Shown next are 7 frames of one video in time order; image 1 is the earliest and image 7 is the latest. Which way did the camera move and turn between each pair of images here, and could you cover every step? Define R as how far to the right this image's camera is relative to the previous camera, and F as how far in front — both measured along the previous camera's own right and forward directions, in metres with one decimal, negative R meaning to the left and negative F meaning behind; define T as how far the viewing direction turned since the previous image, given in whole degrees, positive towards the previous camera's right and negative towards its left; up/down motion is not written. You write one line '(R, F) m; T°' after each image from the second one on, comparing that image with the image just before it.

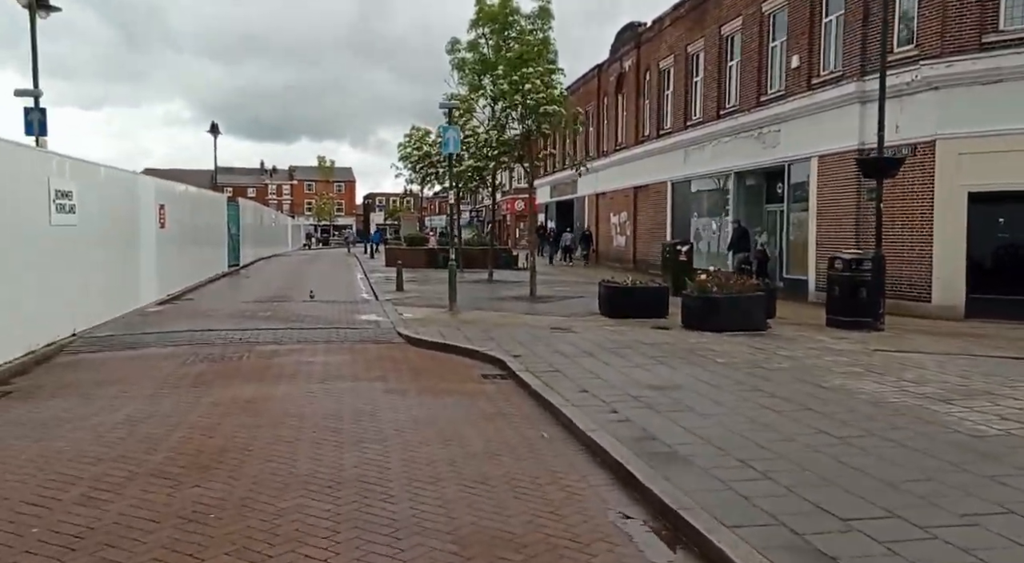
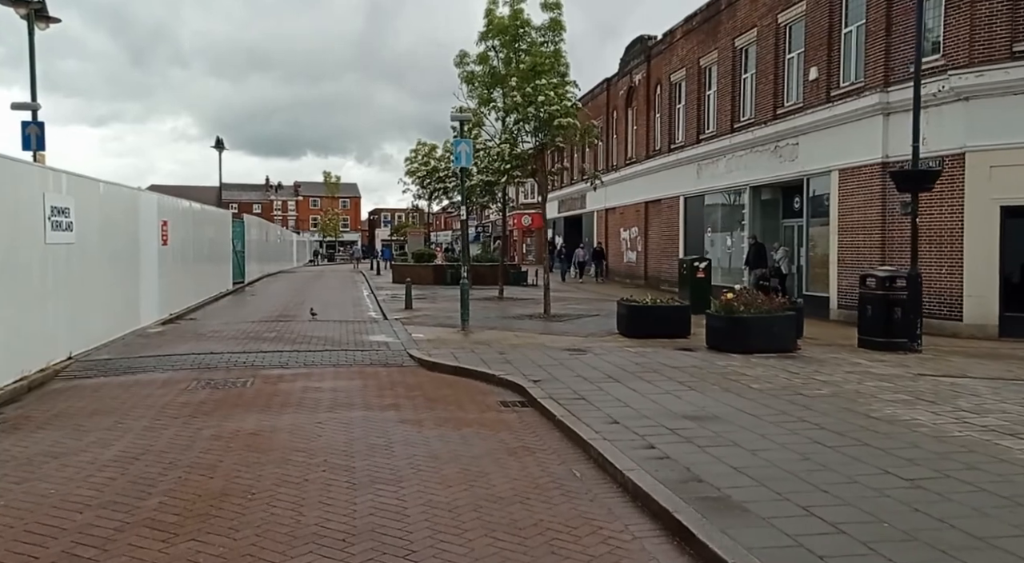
(-0.2, +0.6) m; 0°
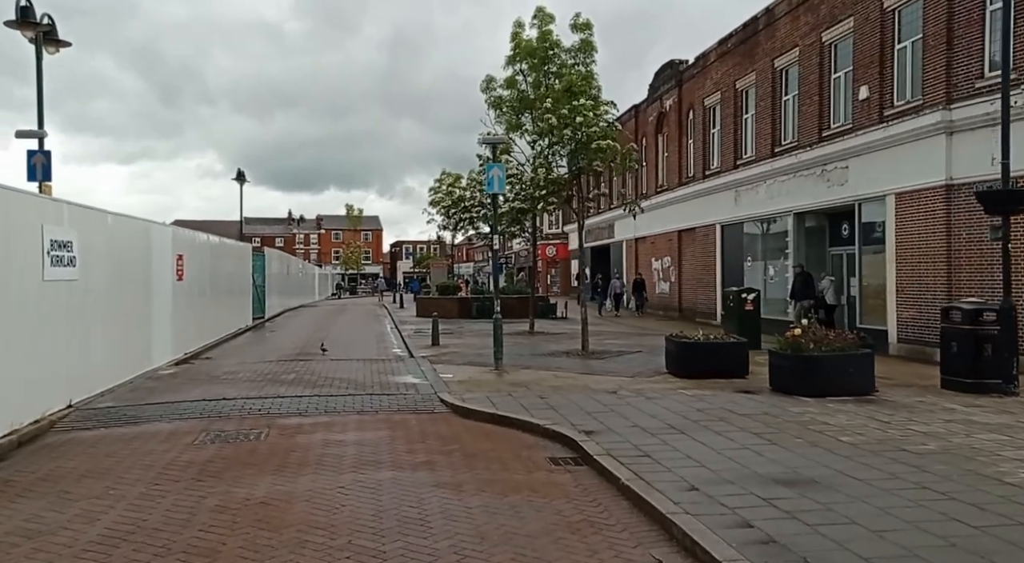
(-0.3, +1.1) m; -2°
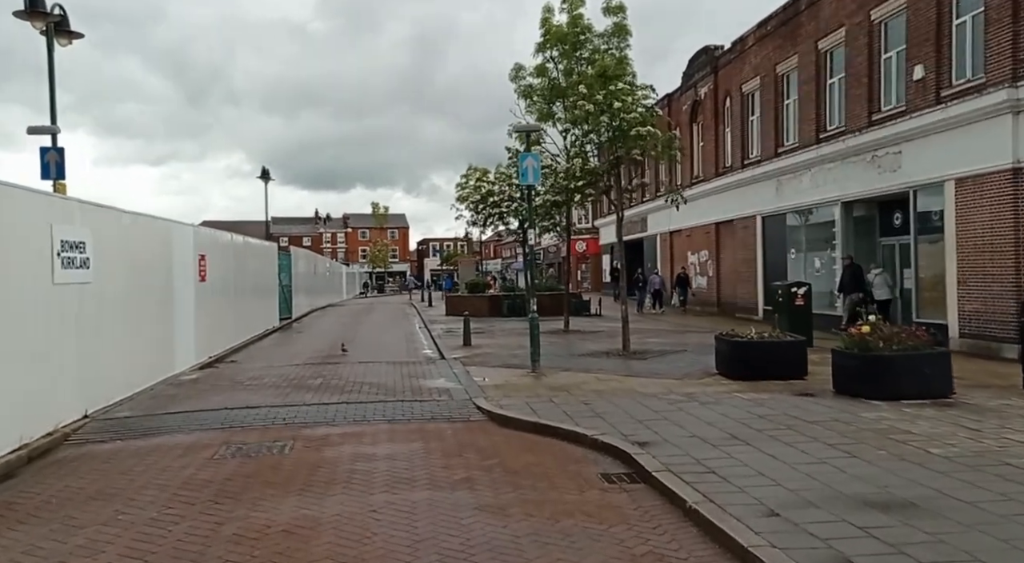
(-0.2, +0.8) m; -2°
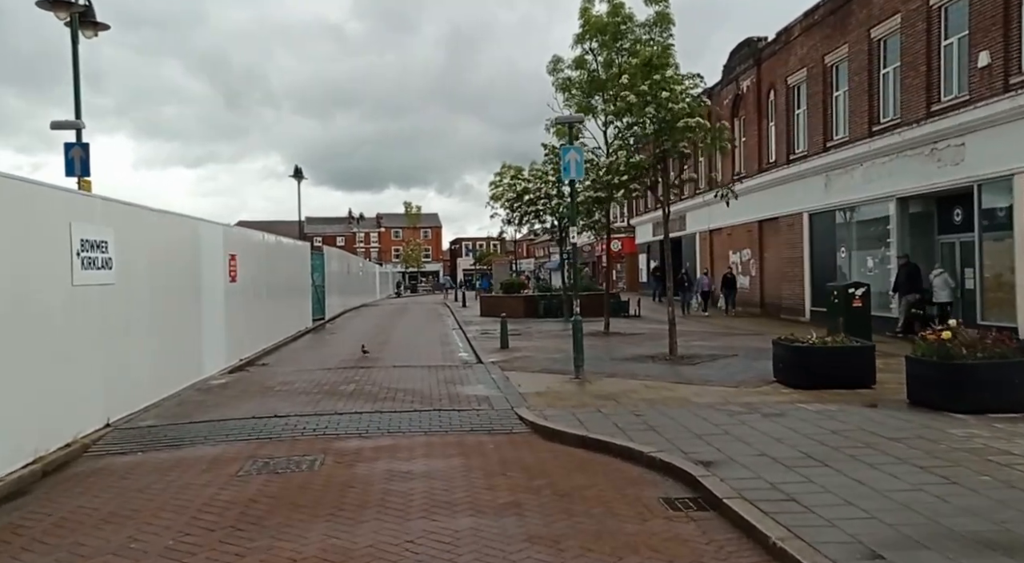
(-0.2, +0.7) m; -2°
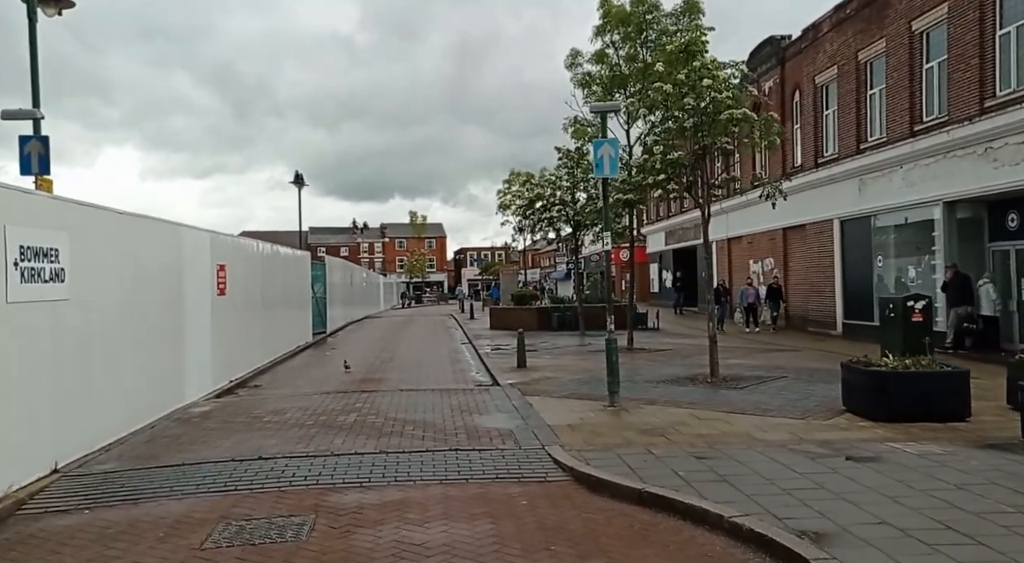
(-0.3, +1.6) m; 0°
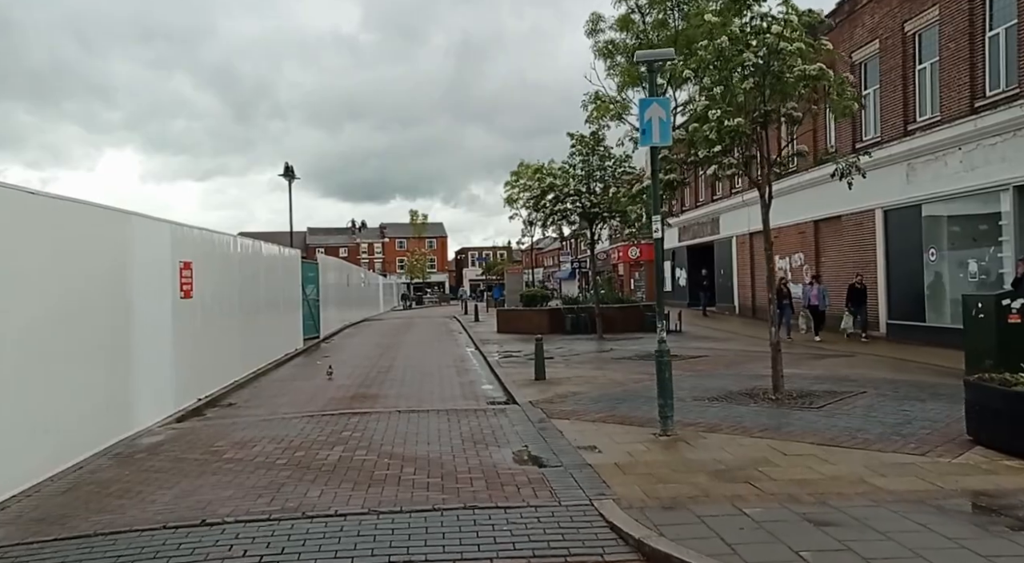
(-0.3, +2.2) m; 0°
